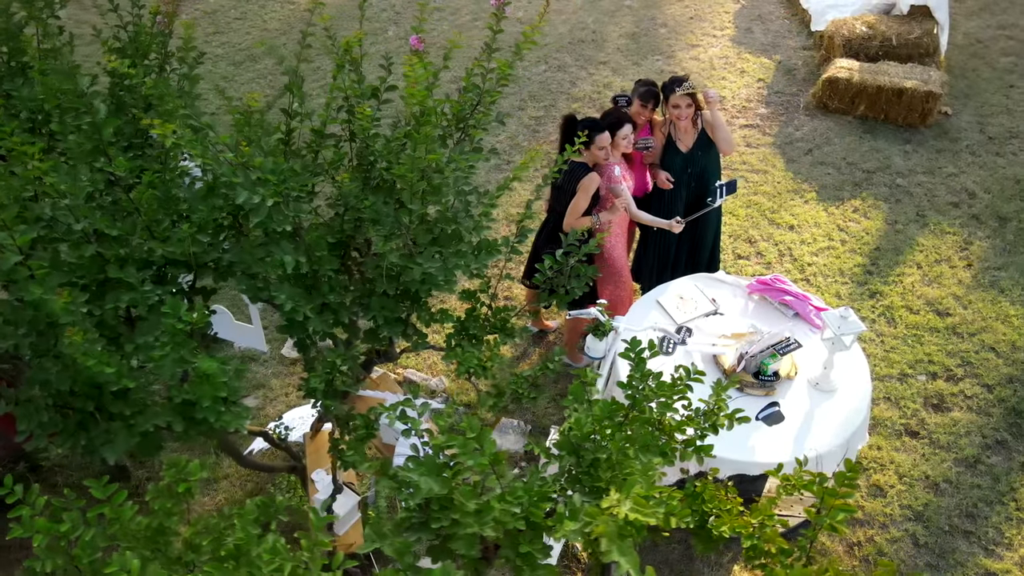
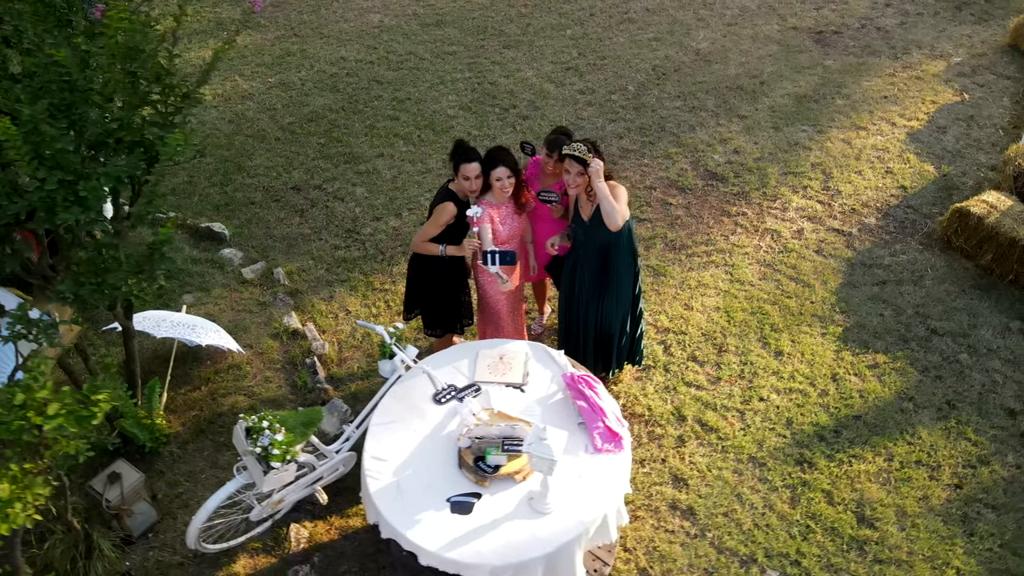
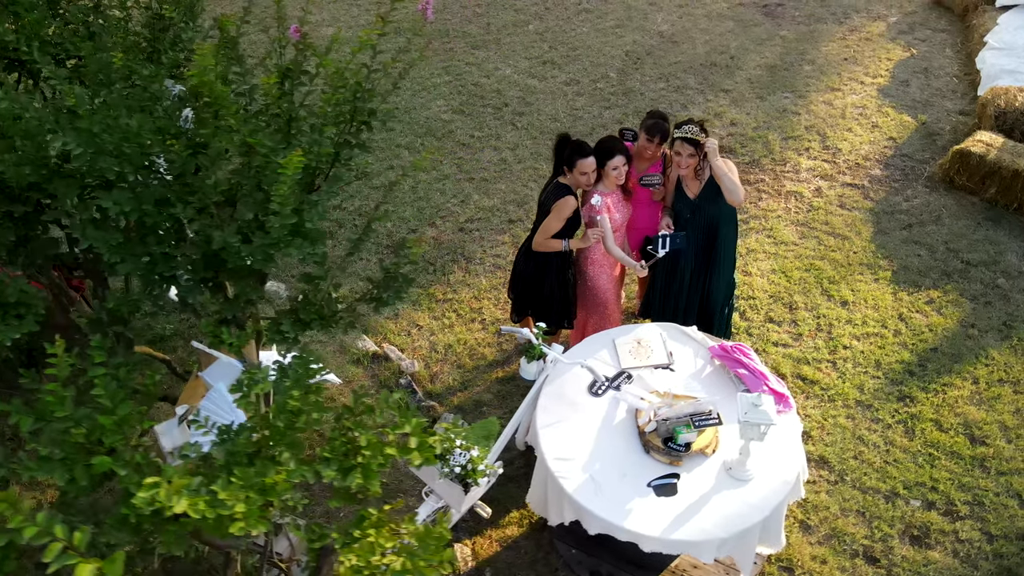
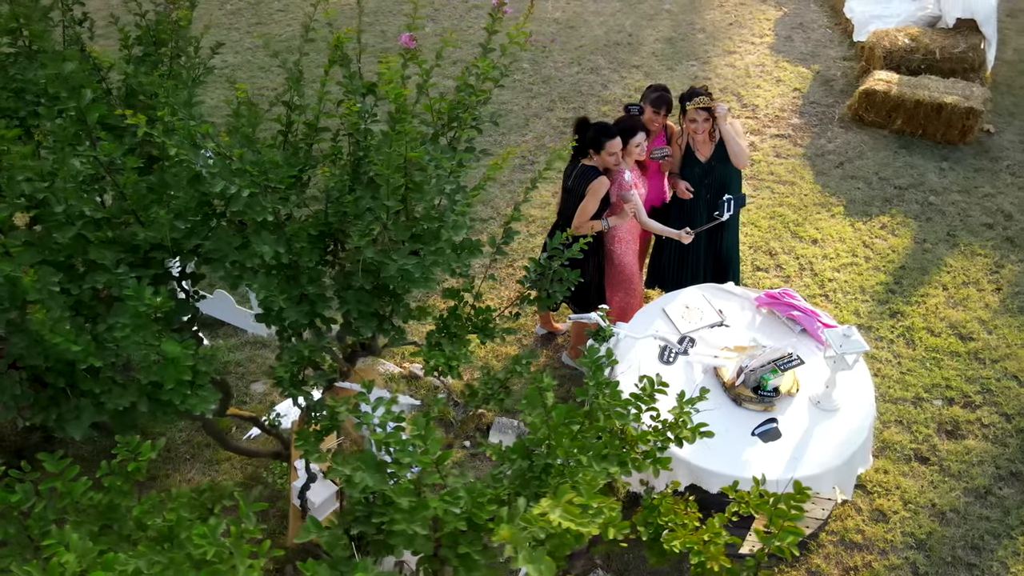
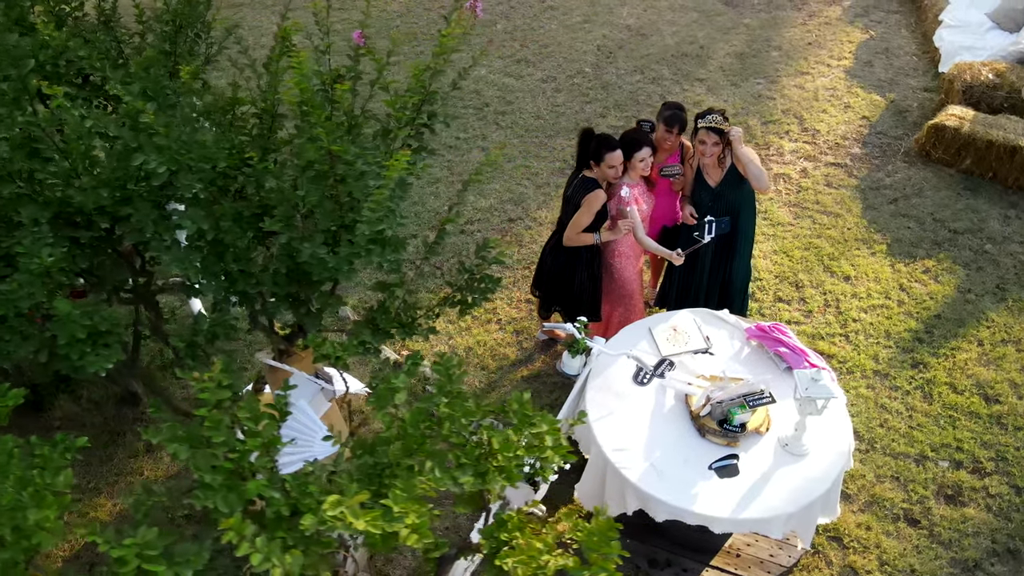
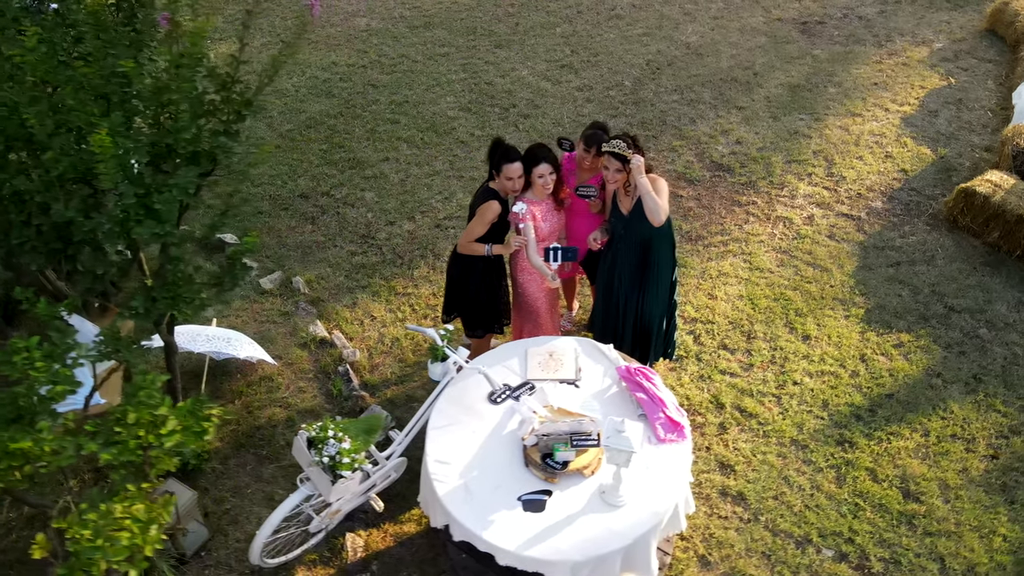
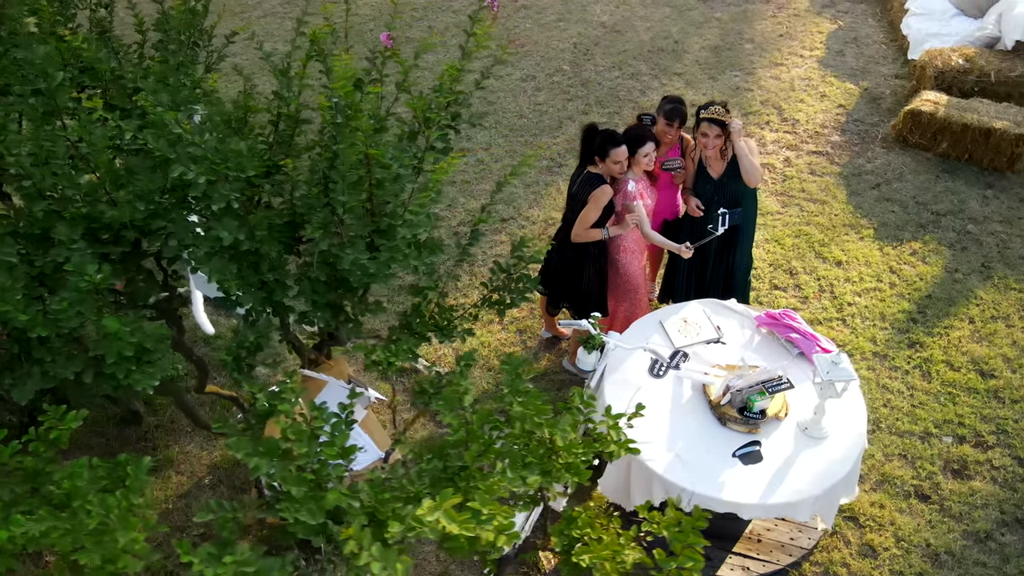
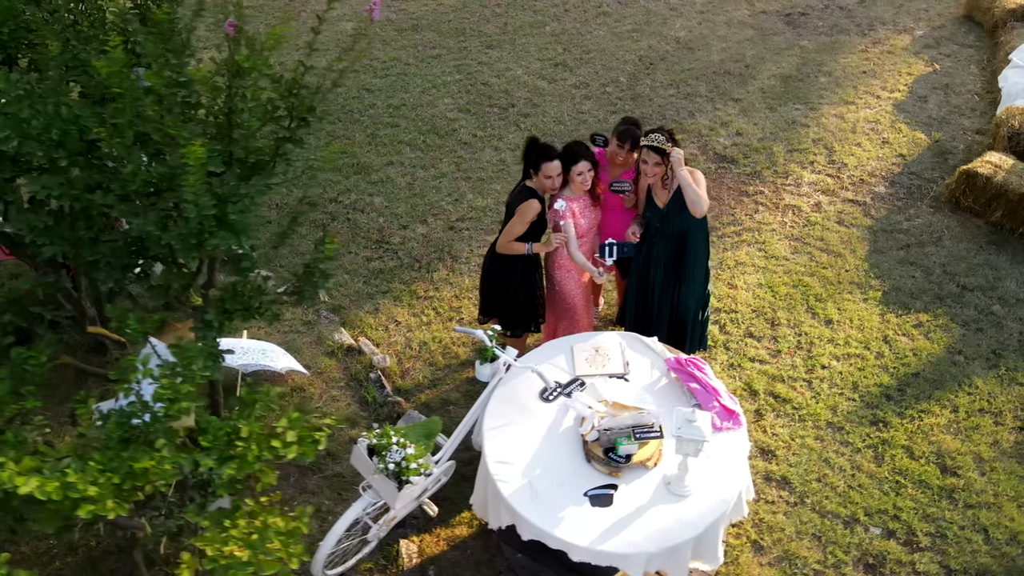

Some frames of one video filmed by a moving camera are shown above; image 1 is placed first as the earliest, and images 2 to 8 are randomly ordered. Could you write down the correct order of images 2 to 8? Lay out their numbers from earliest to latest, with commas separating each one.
4, 7, 5, 3, 8, 6, 2
